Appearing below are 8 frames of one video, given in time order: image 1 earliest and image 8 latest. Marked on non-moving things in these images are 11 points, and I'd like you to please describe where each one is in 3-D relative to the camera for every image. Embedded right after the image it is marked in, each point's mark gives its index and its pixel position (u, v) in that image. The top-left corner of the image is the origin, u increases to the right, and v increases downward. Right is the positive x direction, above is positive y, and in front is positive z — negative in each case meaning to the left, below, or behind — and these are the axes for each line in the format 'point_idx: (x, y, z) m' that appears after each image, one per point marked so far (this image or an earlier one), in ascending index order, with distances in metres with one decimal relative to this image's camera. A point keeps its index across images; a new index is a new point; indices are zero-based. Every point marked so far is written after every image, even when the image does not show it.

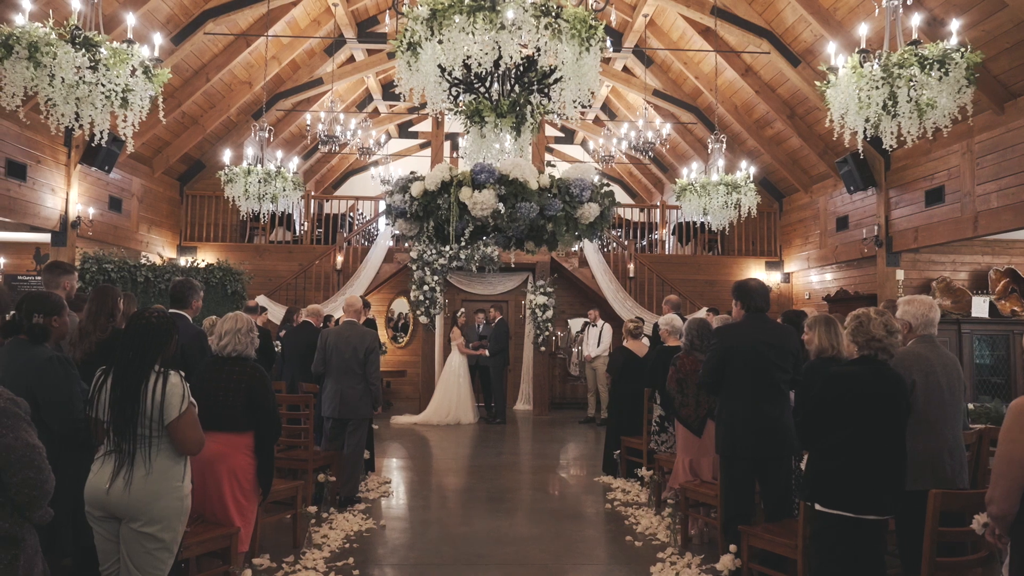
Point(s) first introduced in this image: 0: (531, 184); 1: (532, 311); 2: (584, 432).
0: (+0.1, +0.5, +3.8) m
1: (+0.3, -0.4, +11.5) m
2: (+1.0, -2.0, +10.1) m
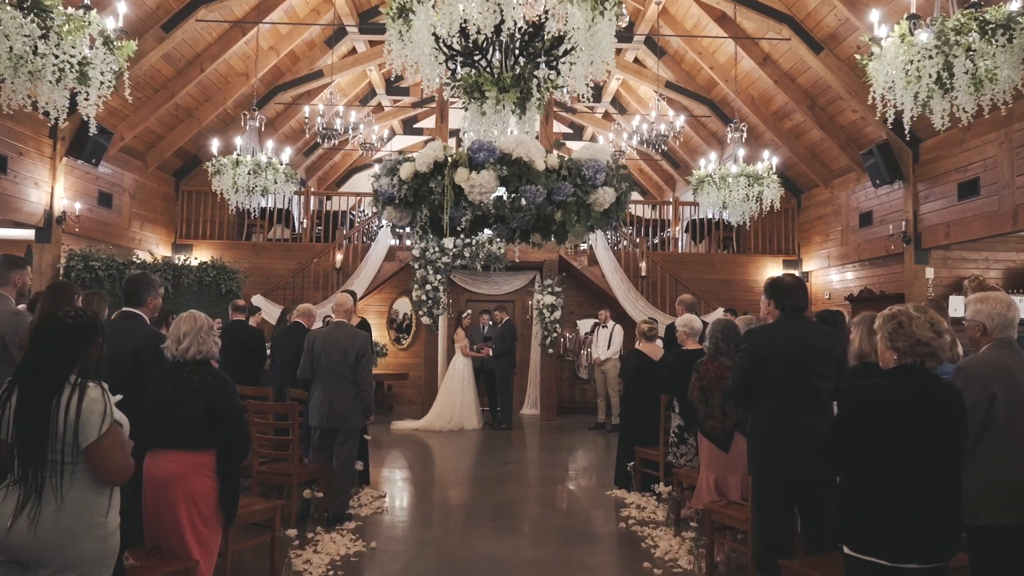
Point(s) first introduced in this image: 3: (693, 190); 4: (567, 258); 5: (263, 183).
0: (+0.1, +0.6, +3.3) m
1: (+0.4, -0.4, +11.0) m
2: (+1.1, -2.0, +9.6) m
3: (+2.1, +1.1, +8.4) m
4: (+0.8, +0.5, +11.4) m
5: (-2.9, +1.2, +8.4) m
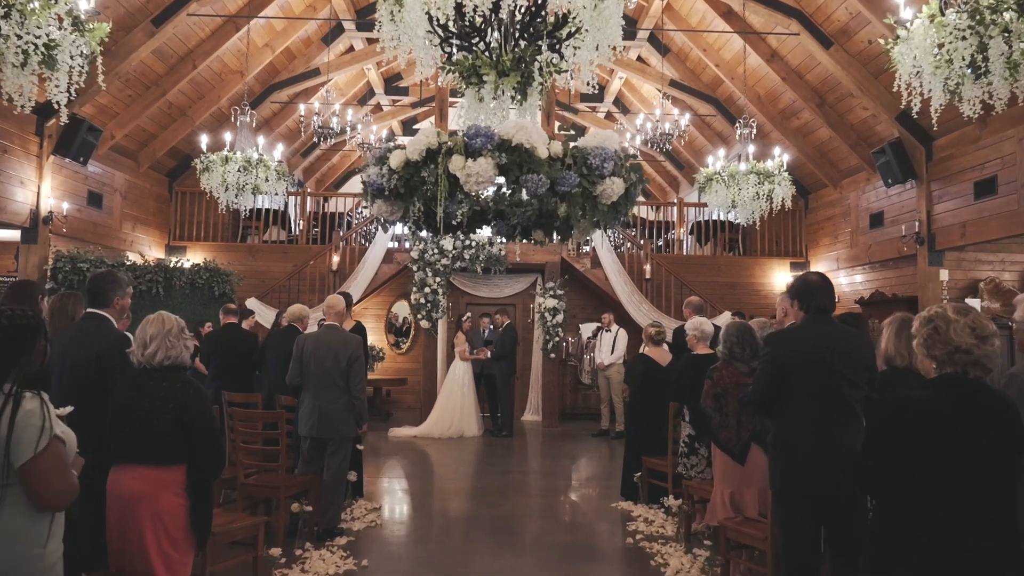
0: (+0.1, +0.6, +3.0) m
1: (+0.4, -0.4, +10.7) m
2: (+1.1, -2.0, +9.3) m
3: (+2.1, +1.1, +8.1) m
4: (+0.9, +0.4, +11.1) m
5: (-2.9, +1.2, +8.1) m
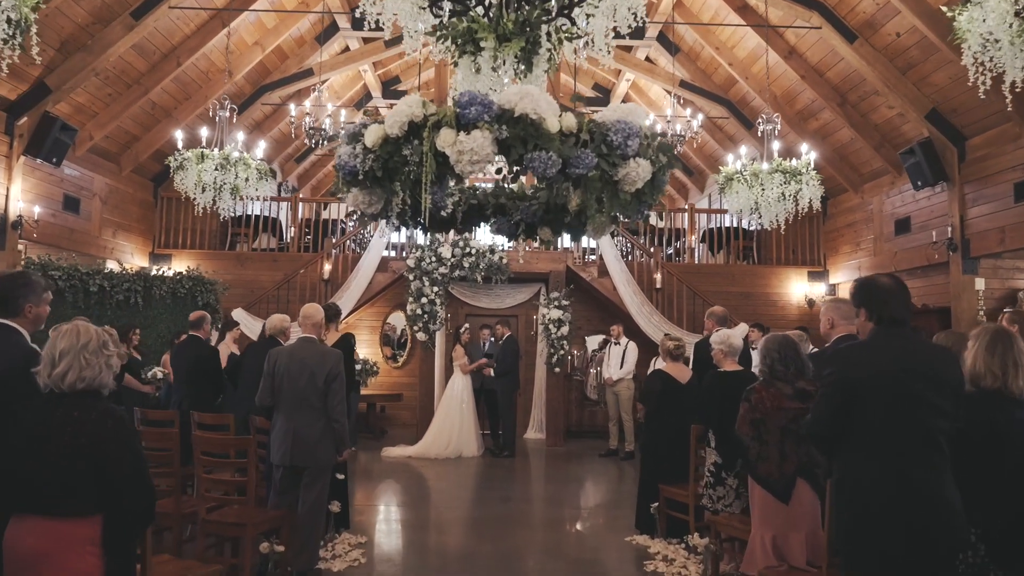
0: (+0.1, +0.5, +2.4) m
1: (+0.4, -0.5, +10.1) m
2: (+1.1, -2.1, +8.7) m
3: (+2.1, +1.0, +7.5) m
4: (+0.9, +0.3, +10.5) m
5: (-2.9, +1.1, +7.5) m
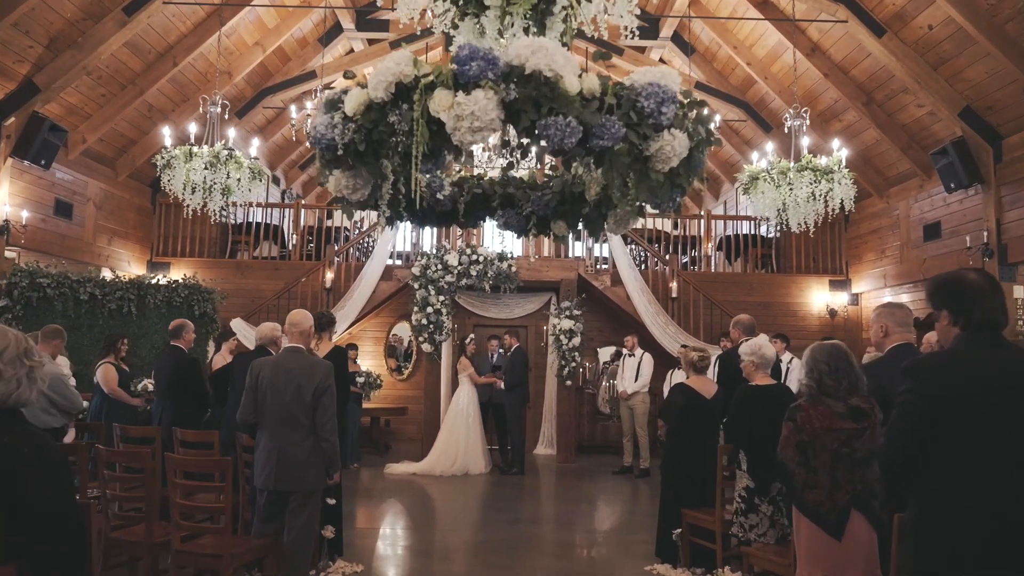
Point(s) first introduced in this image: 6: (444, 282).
0: (+0.2, +0.6, +2.0) m
1: (+0.6, -0.7, +9.6) m
2: (+1.2, -2.2, +8.2) m
3: (+2.2, +0.9, +7.1) m
4: (+1.0, +0.1, +10.1) m
5: (-2.8, +1.0, +7.1) m
6: (-0.9, +0.1, +9.6) m
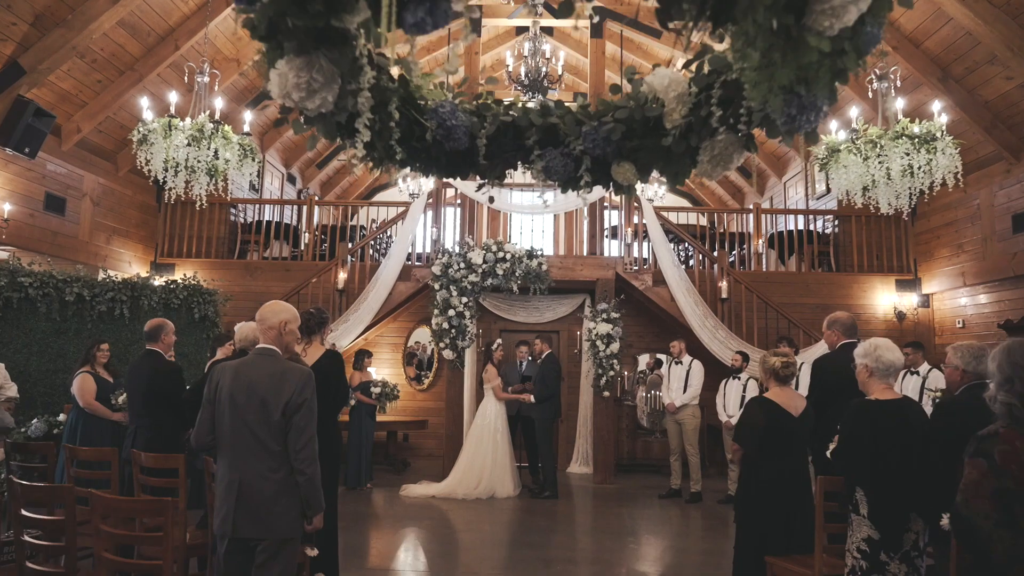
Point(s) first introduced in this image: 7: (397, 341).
0: (+0.2, +0.6, +1.1) m
1: (+0.9, -0.7, +8.7) m
2: (+1.5, -2.2, +7.2) m
3: (+2.5, +1.0, +6.1) m
4: (+1.4, +0.1, +9.1) m
5: (-2.5, +1.0, +6.3) m
6: (-0.5, +0.1, +8.6) m
7: (-1.6, -0.7, +10.1) m
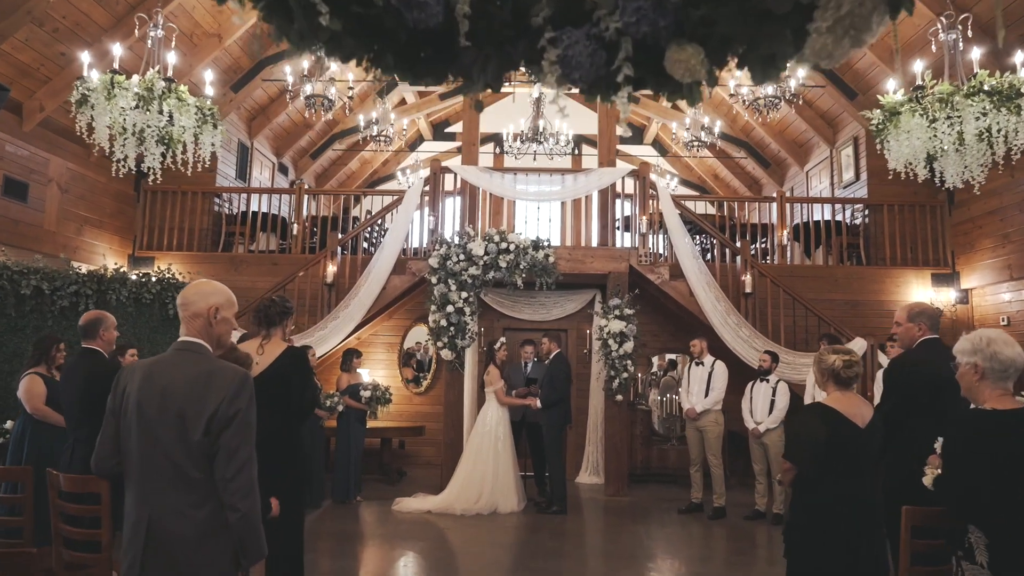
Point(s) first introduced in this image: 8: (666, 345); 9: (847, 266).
0: (+0.2, +0.7, +0.3) m
1: (+1.0, -0.6, +7.9) m
2: (+1.5, -2.1, +6.4) m
3: (+2.5, +1.0, +5.3) m
4: (+1.4, +0.2, +8.4) m
5: (-2.5, +1.1, +5.6) m
6: (-0.5, +0.1, +7.9) m
7: (-1.5, -0.7, +9.3) m
8: (+1.9, -0.7, +9.0) m
9: (+4.1, +0.3, +9.0) m
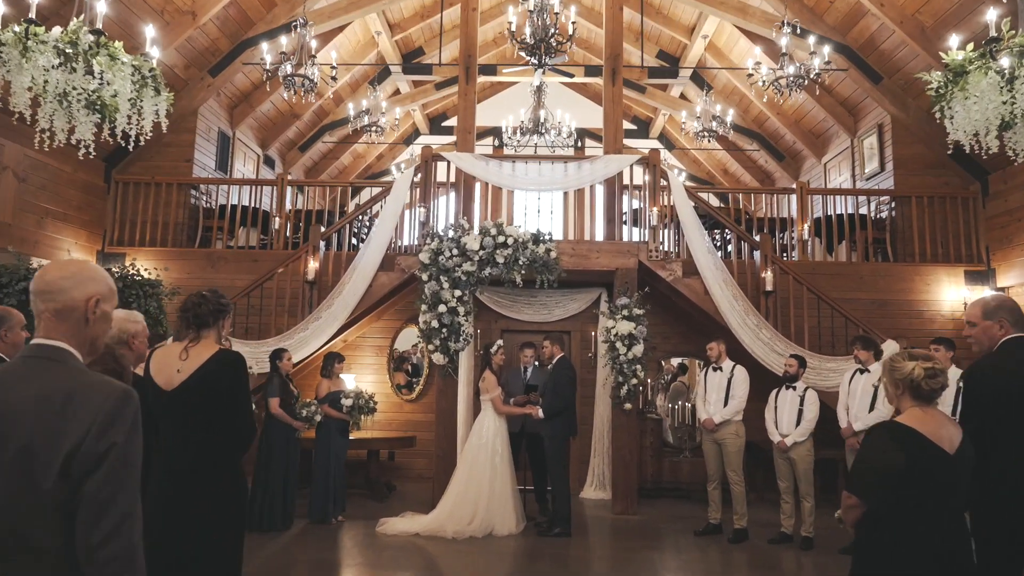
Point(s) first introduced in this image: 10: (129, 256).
0: (+0.2, +0.8, -0.3) m
1: (+1.0, -0.6, +7.2) m
2: (+1.5, -2.1, +5.7) m
3: (+2.5, +1.1, +4.6) m
4: (+1.4, +0.2, +7.7) m
5: (-2.5, +1.1, +4.9) m
6: (-0.5, +0.2, +7.2) m
7: (-1.5, -0.6, +8.6) m
8: (+1.9, -0.7, +8.3) m
9: (+4.1, +0.3, +8.3) m
10: (-4.6, +0.4, +8.8) m
